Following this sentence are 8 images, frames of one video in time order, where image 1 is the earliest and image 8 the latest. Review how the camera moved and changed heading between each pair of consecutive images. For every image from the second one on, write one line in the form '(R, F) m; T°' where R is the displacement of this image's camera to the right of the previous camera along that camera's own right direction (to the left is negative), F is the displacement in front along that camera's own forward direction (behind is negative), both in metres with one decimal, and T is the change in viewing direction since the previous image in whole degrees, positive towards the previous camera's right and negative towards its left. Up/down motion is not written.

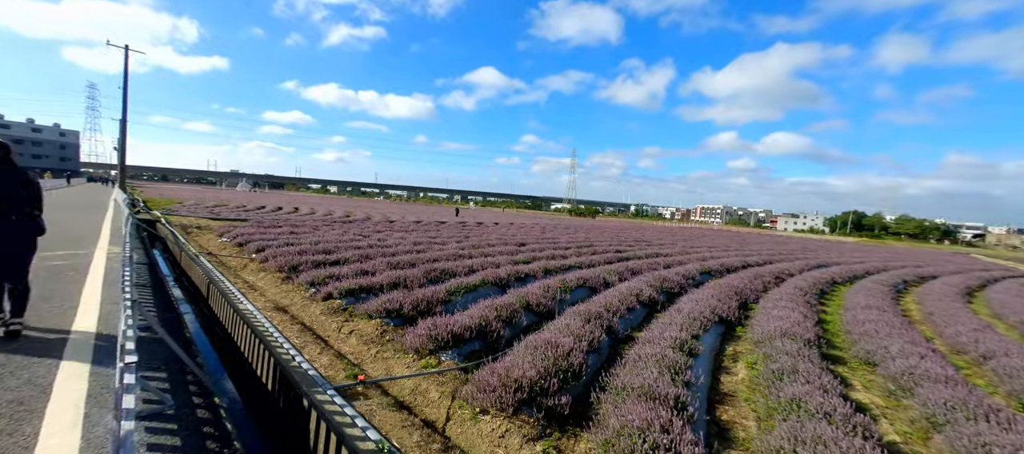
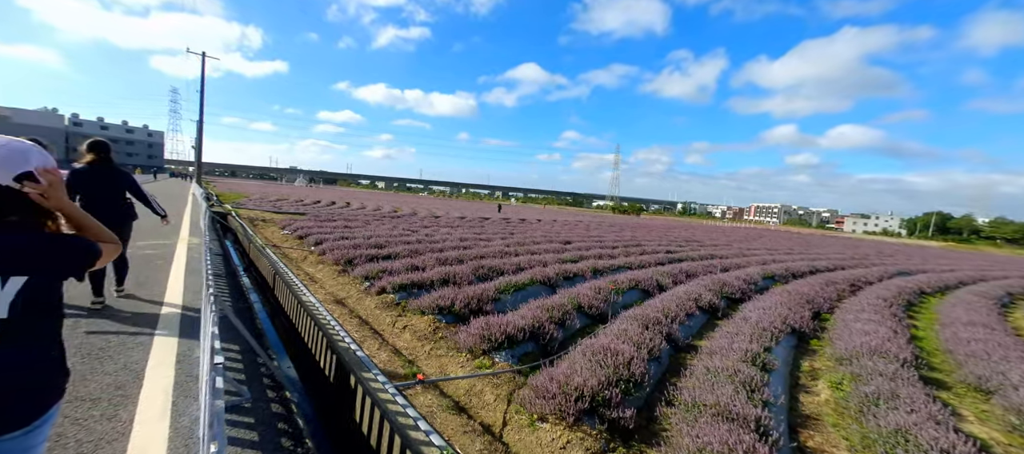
(-0.4, +0.3) m; -6°
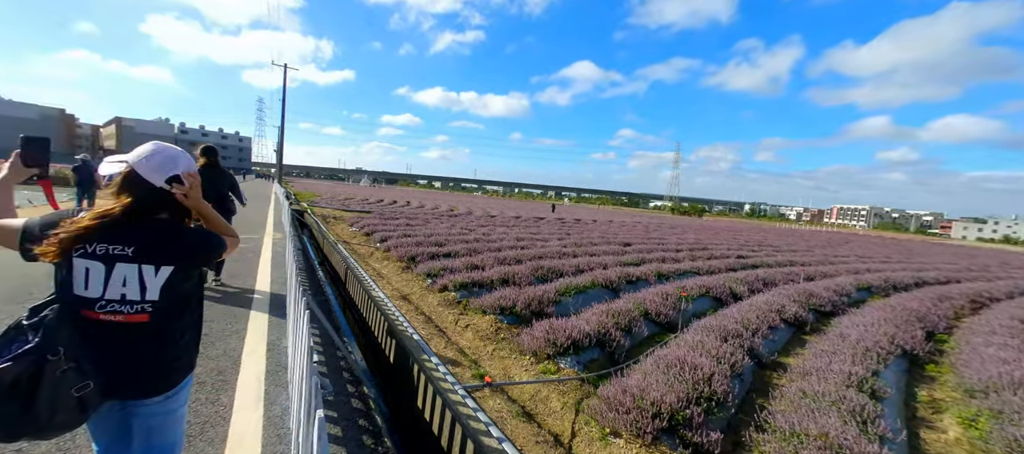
(-0.3, +0.2) m; -8°
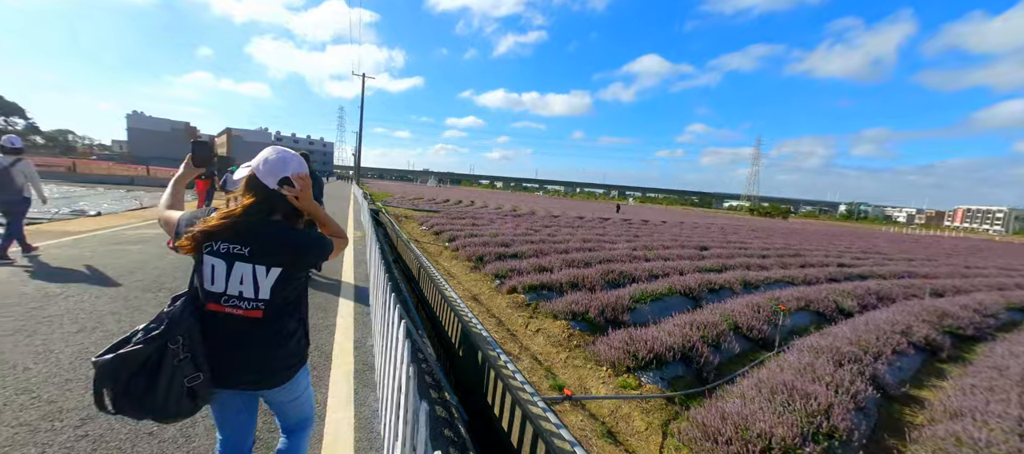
(-0.3, +0.2) m; -9°
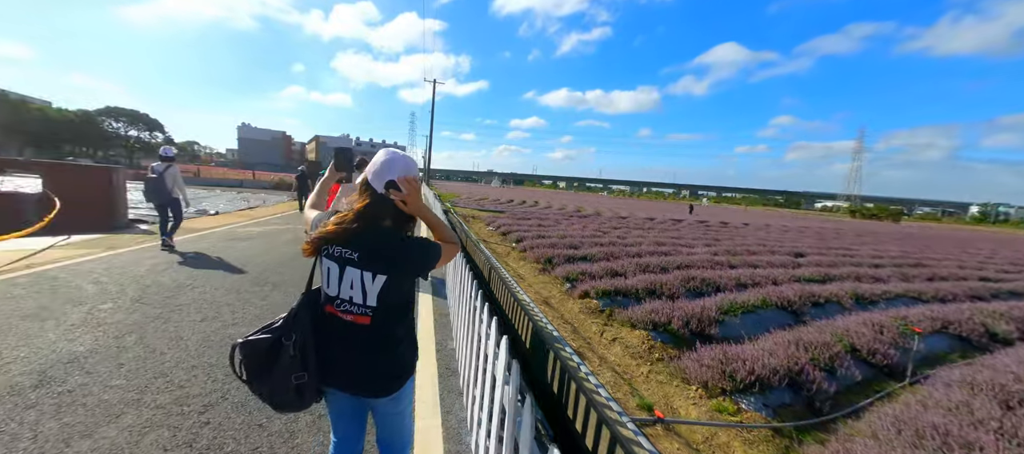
(-0.3, +0.2) m; -9°
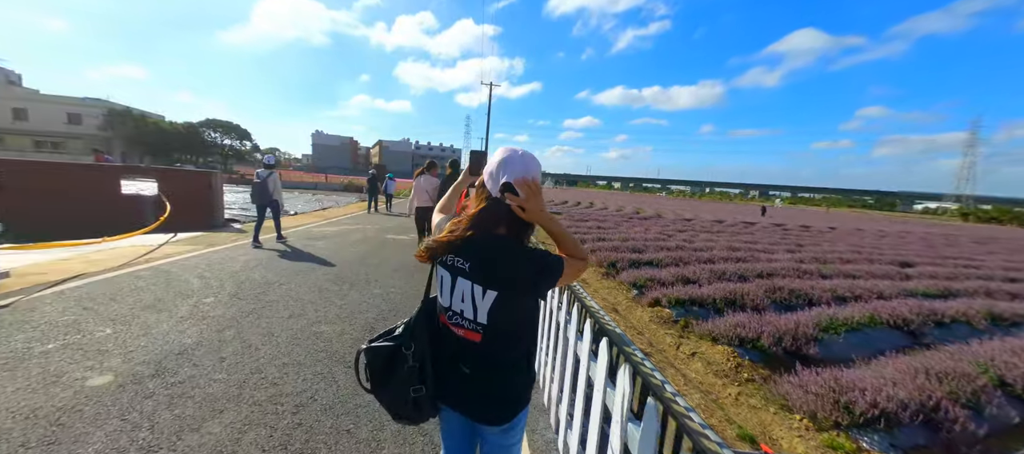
(-0.3, +0.2) m; -8°
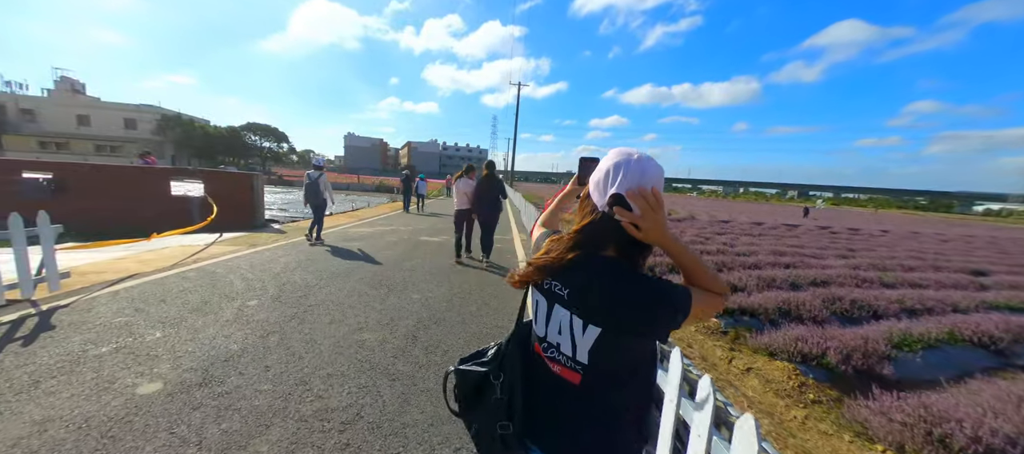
(-0.2, +0.2) m; -4°
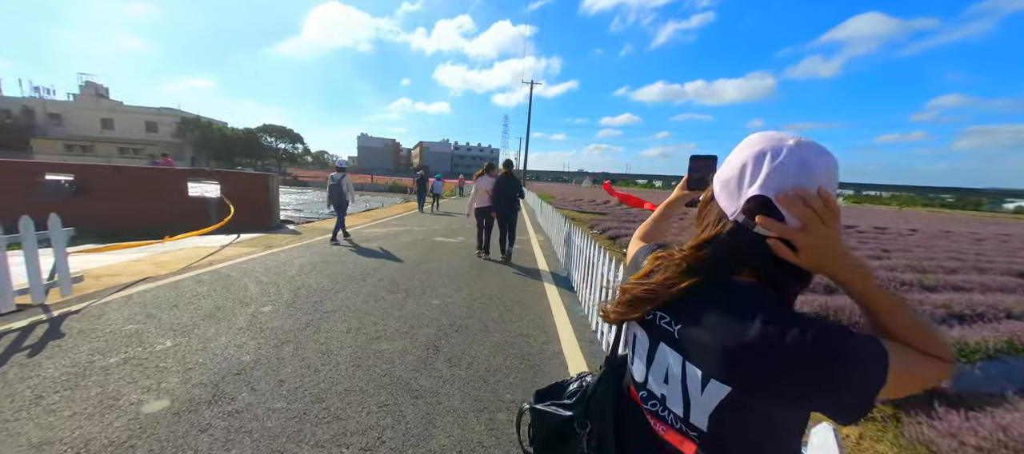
(-0.1, +0.2) m; -2°
